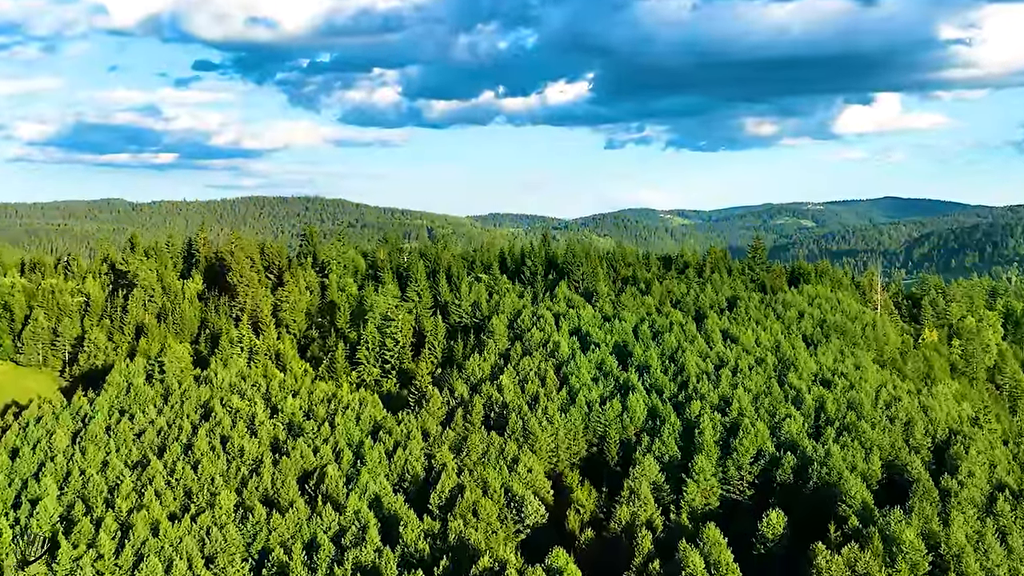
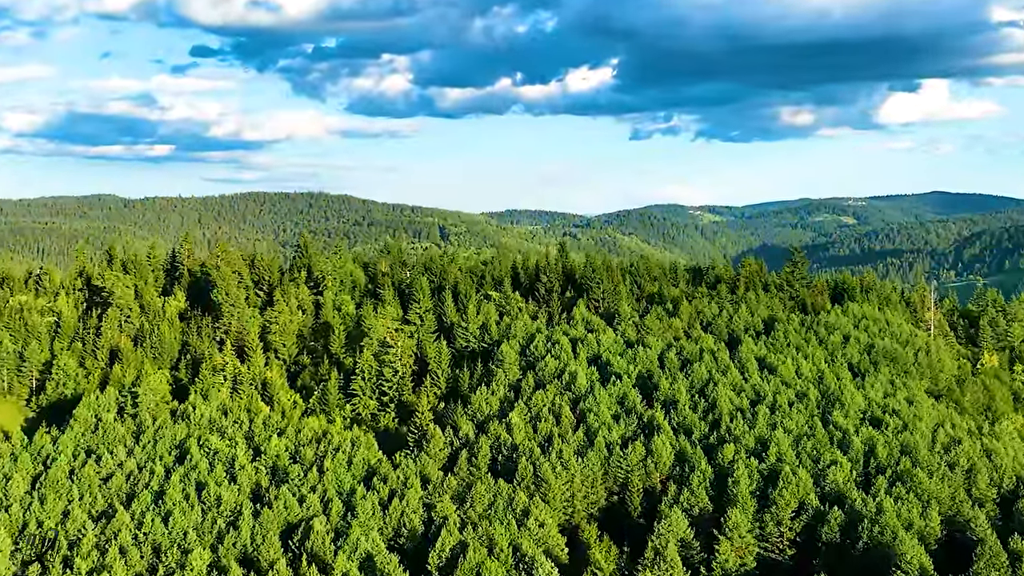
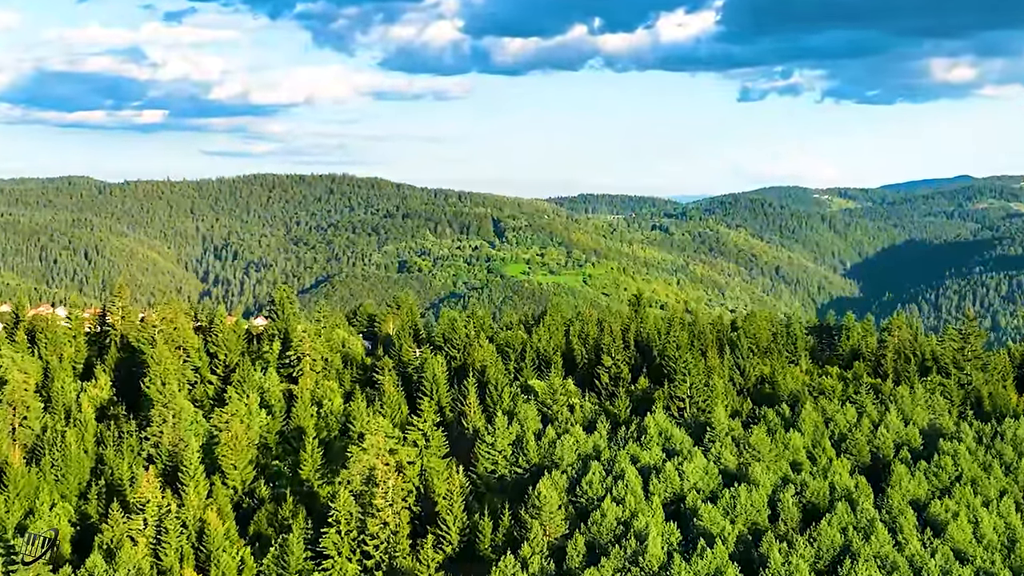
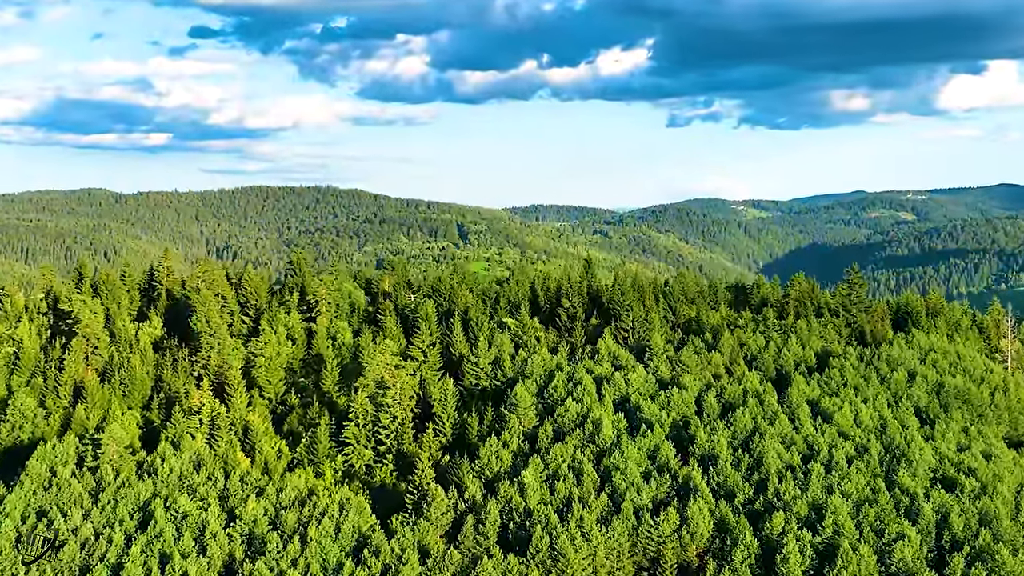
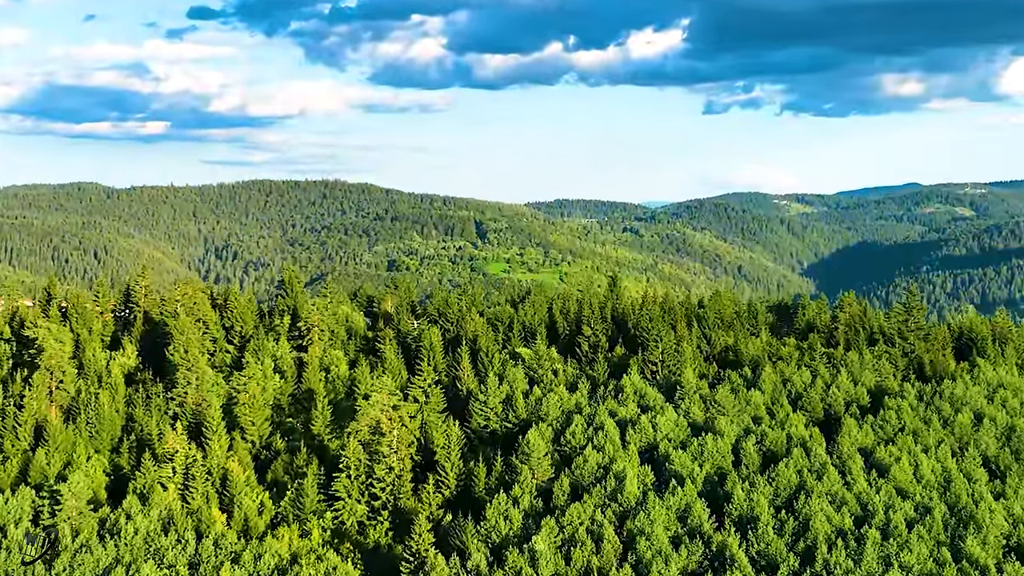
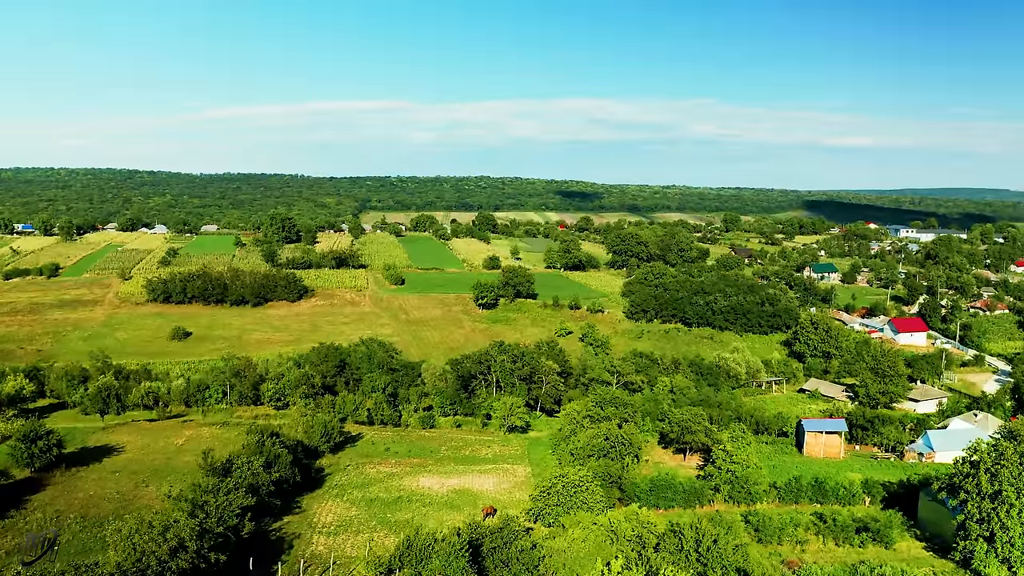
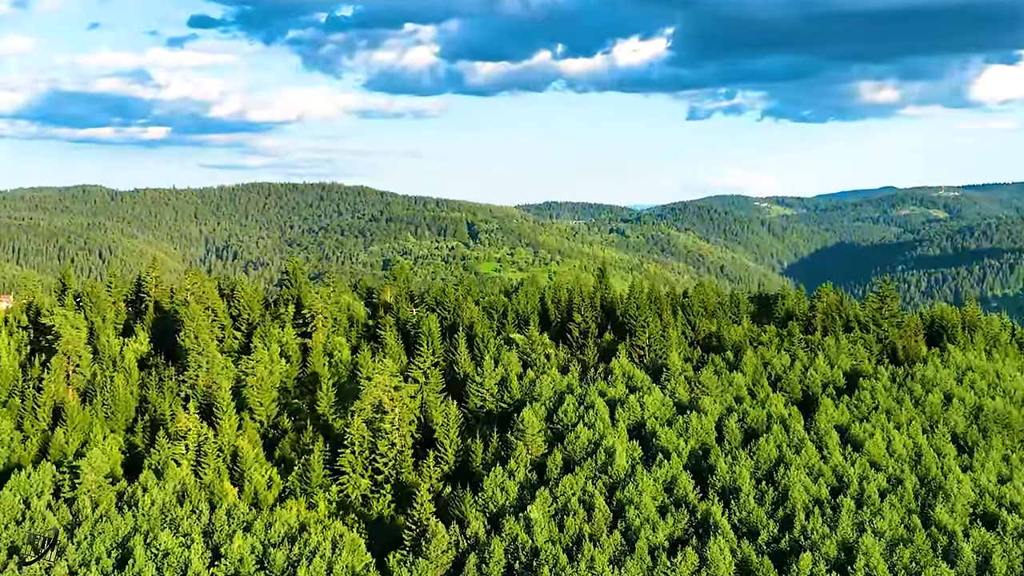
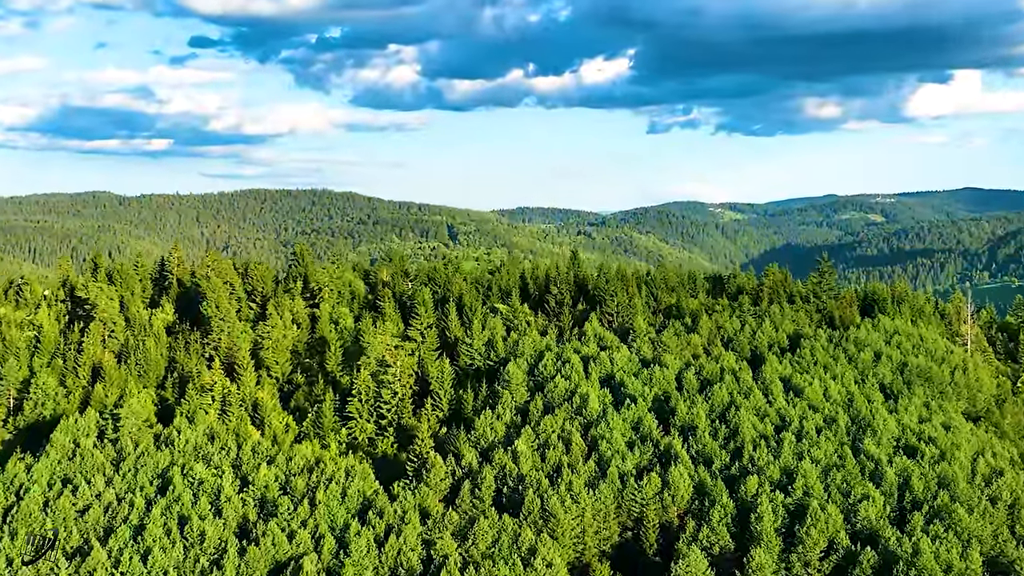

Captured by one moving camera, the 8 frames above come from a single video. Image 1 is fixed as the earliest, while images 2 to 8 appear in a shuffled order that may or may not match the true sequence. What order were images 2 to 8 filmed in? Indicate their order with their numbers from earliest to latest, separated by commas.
2, 8, 4, 7, 5, 3, 6
